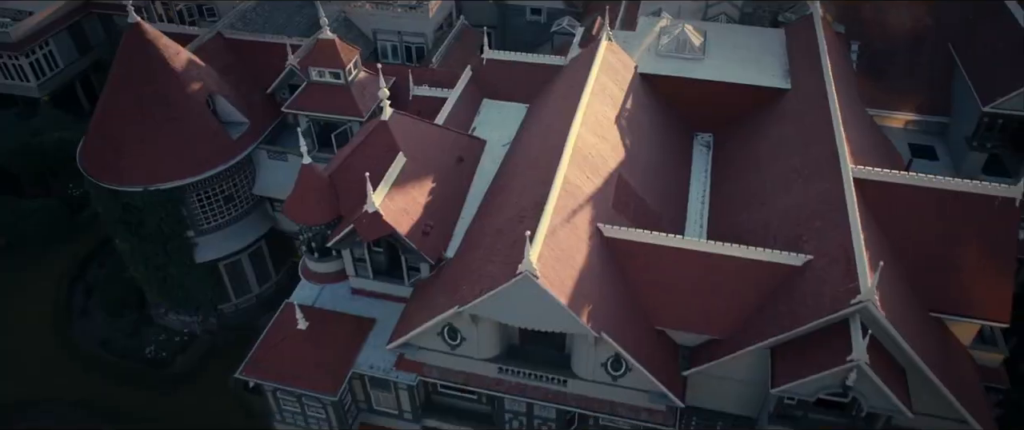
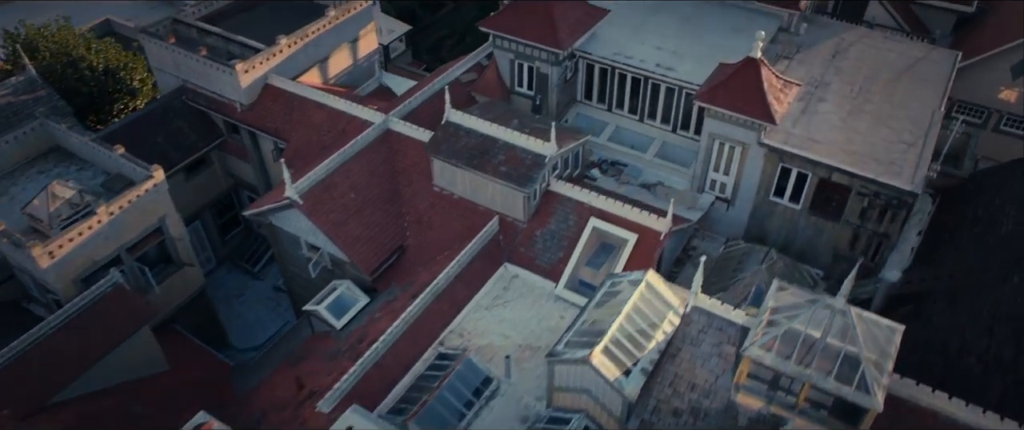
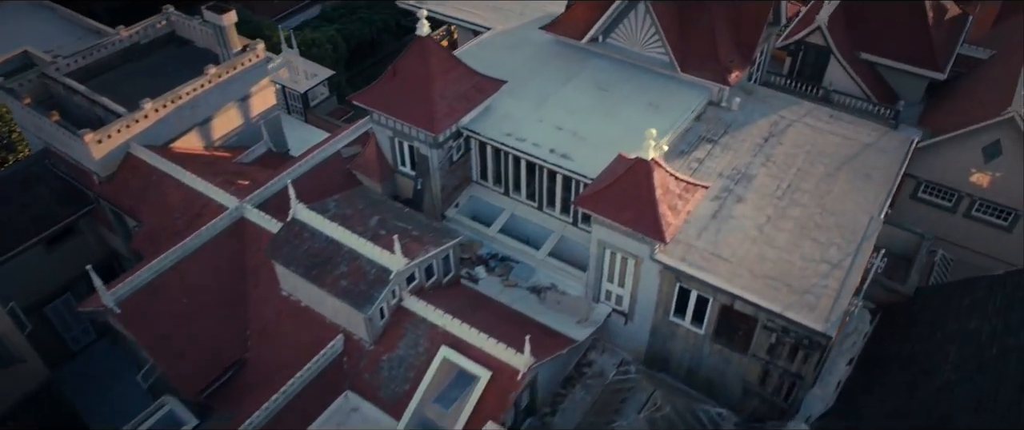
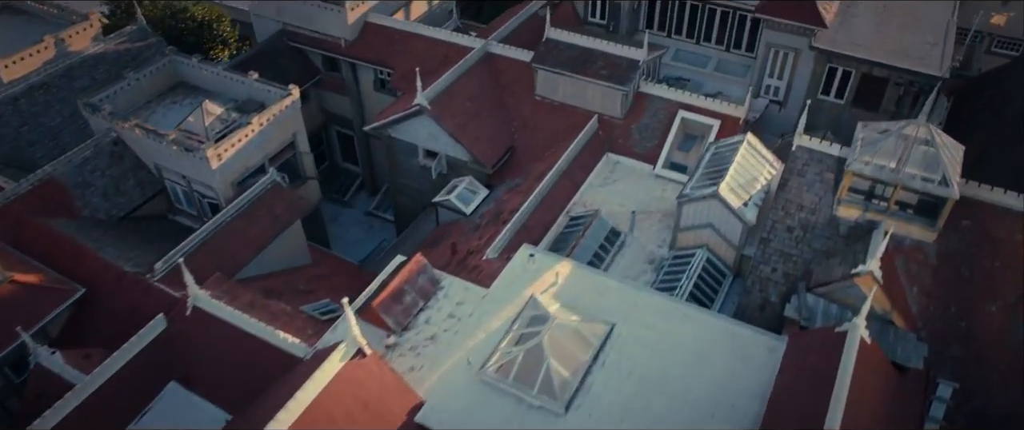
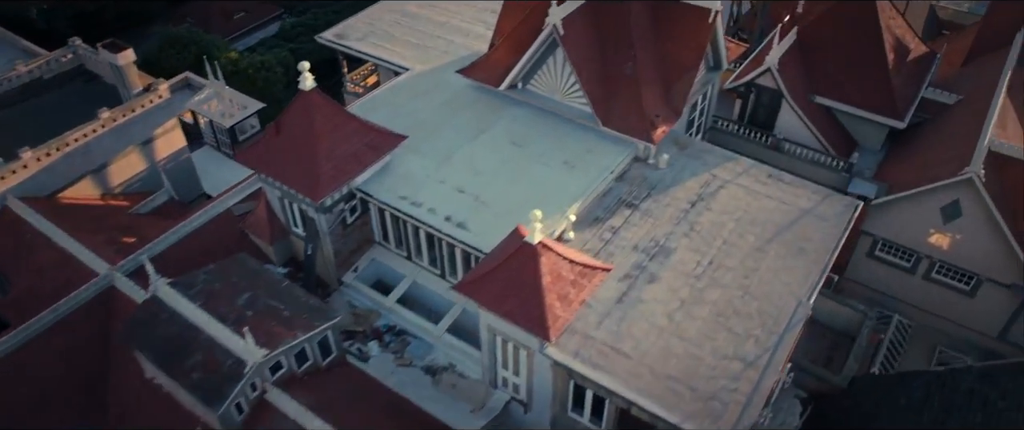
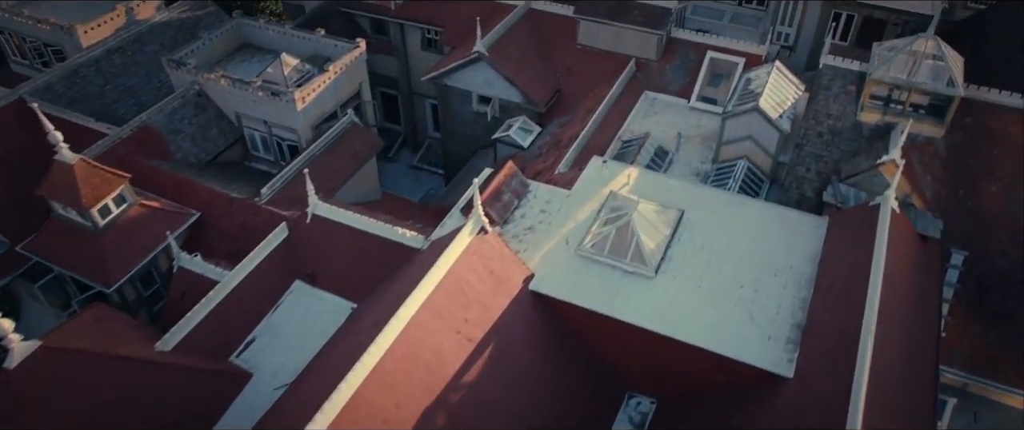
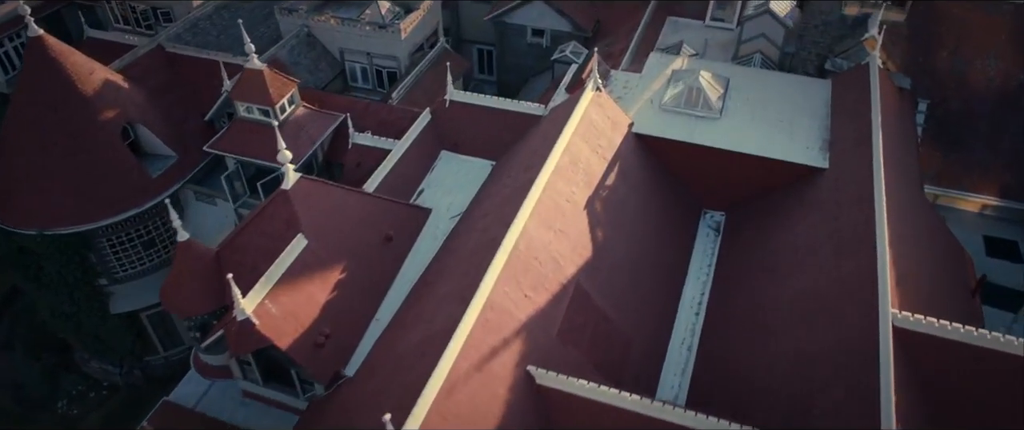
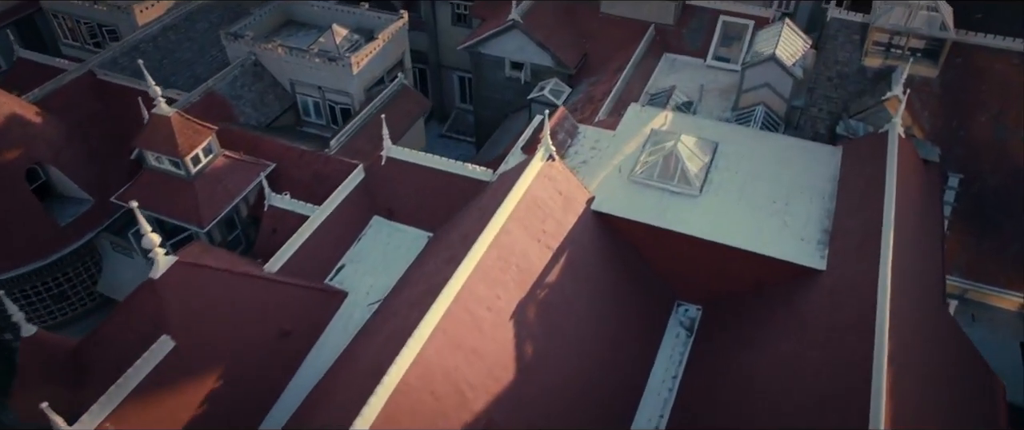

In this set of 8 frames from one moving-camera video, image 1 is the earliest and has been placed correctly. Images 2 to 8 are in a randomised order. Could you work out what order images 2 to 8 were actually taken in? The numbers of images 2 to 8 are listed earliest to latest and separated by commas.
7, 8, 6, 4, 2, 3, 5
